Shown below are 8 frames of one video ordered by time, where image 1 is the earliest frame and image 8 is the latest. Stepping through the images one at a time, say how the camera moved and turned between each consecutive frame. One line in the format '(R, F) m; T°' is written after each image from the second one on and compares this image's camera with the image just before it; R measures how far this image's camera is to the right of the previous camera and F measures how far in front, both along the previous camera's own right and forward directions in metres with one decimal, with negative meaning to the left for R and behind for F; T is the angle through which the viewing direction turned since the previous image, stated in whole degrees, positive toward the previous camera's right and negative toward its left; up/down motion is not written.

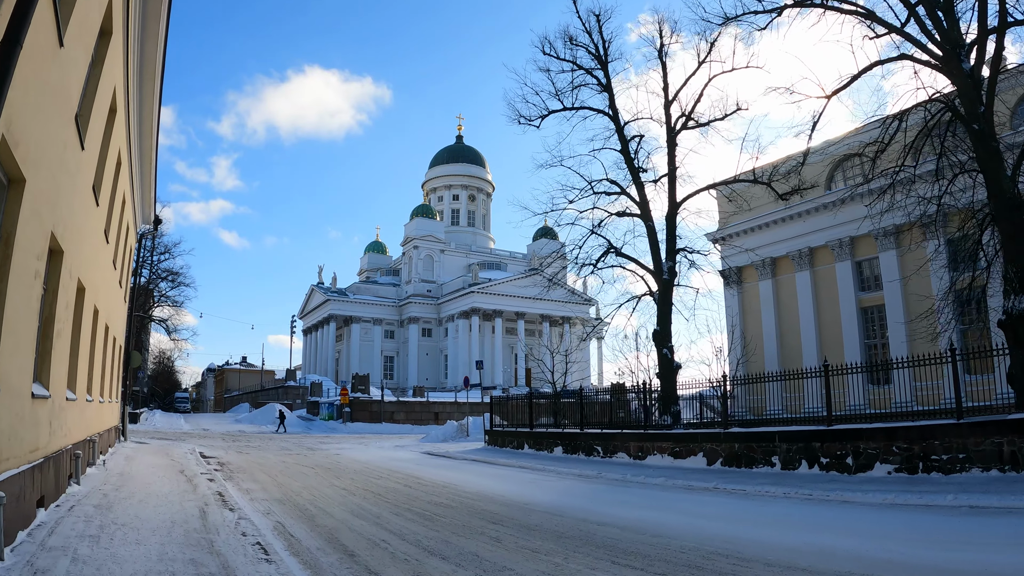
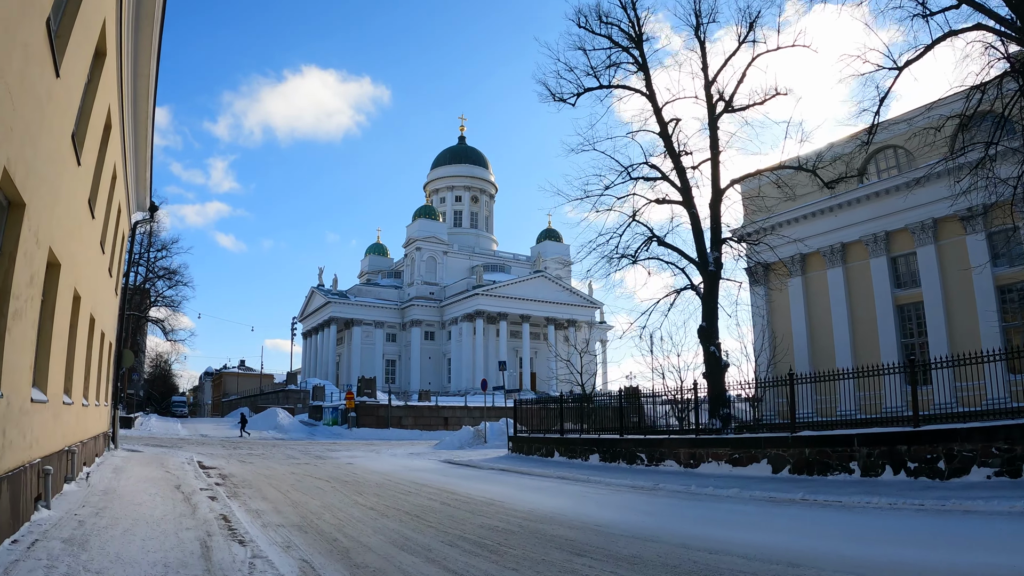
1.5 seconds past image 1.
(-0.8, +1.8) m; 0°
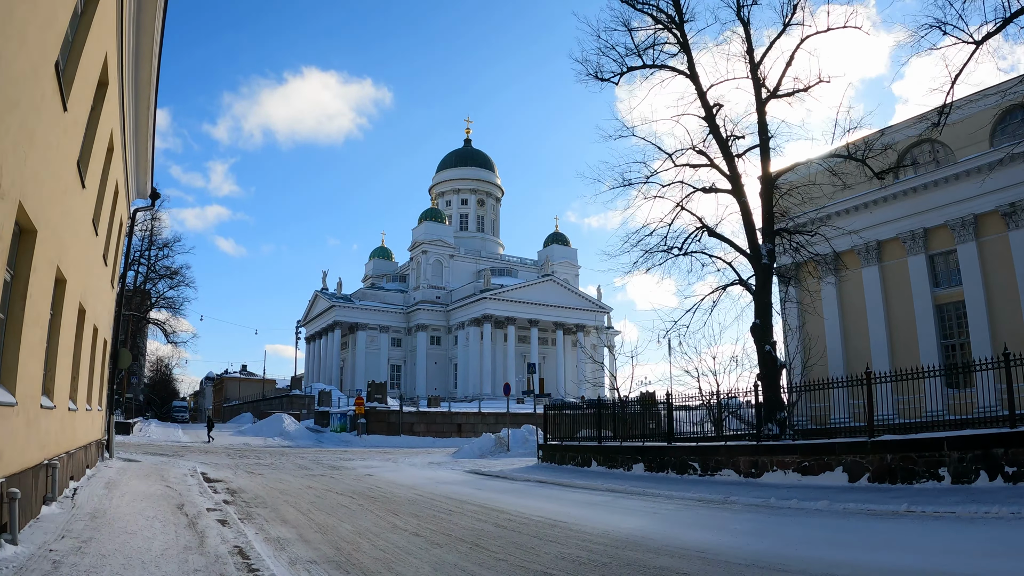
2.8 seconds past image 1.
(-0.8, +1.6) m; 0°
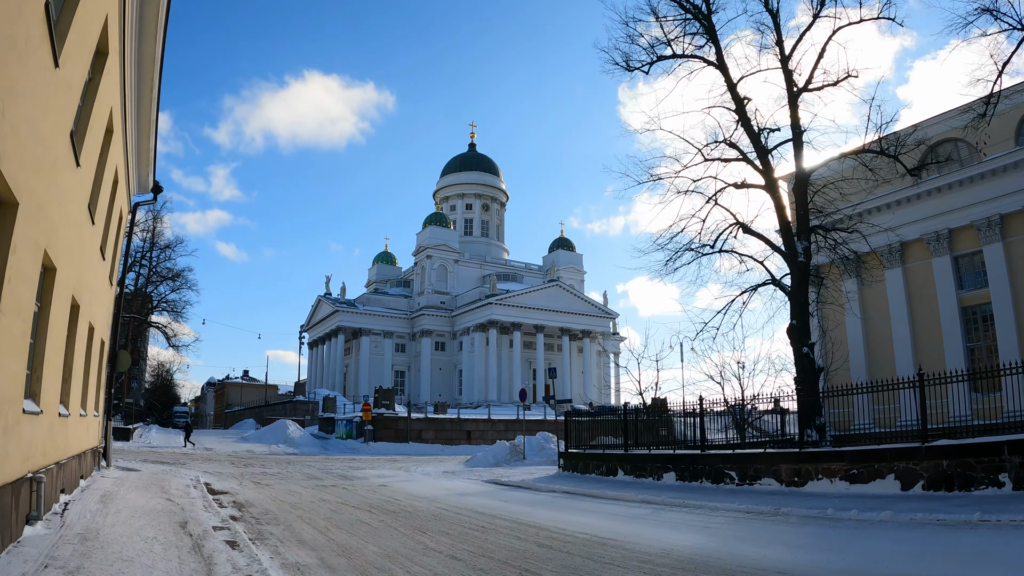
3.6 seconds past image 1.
(-0.5, +0.9) m; 0°
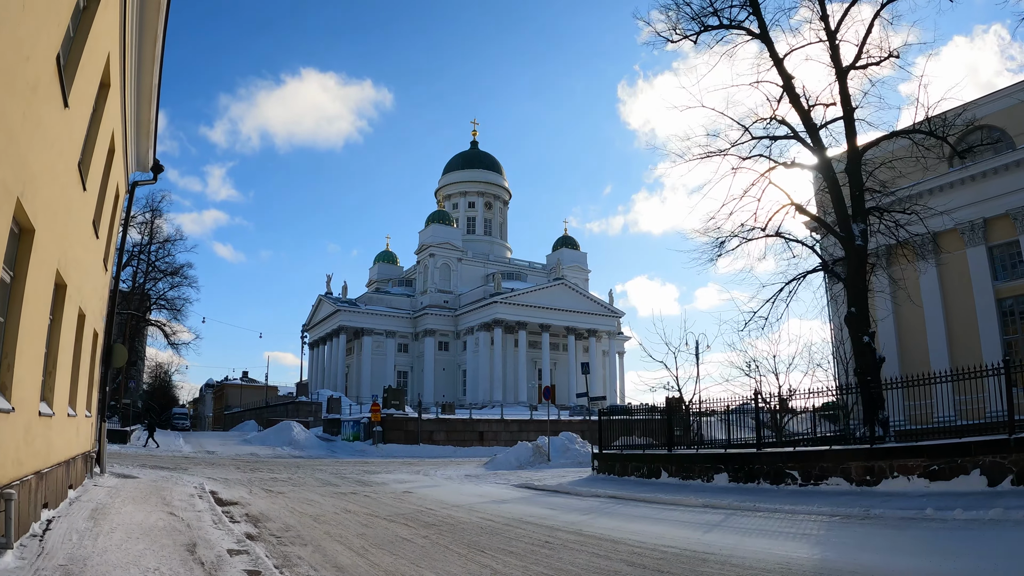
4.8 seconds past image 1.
(-0.7, +1.4) m; 0°
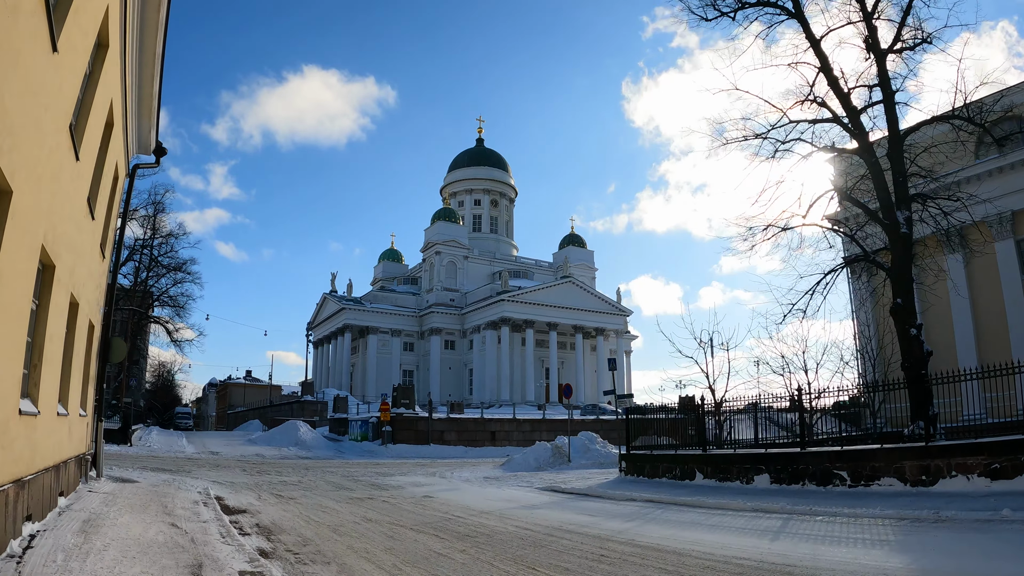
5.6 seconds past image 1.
(-0.4, +1.0) m; 0°
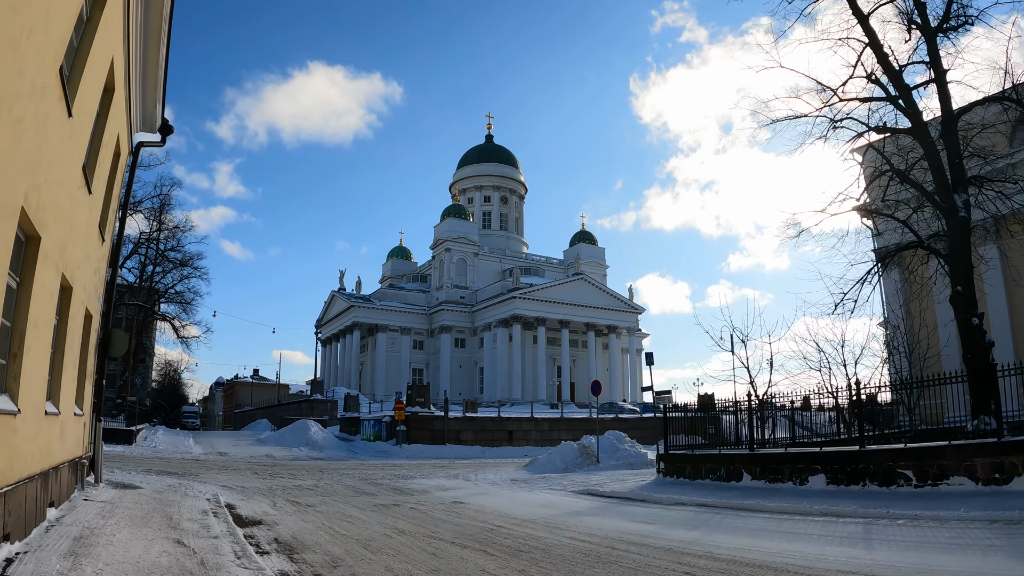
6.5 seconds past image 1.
(-0.5, +1.1) m; 0°
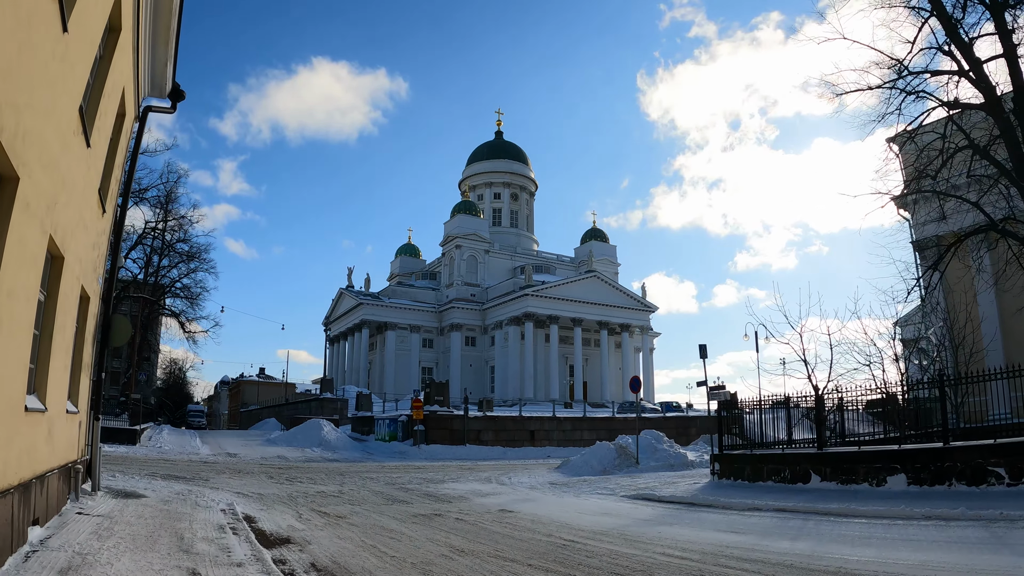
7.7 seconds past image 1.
(-0.7, +1.4) m; 0°
